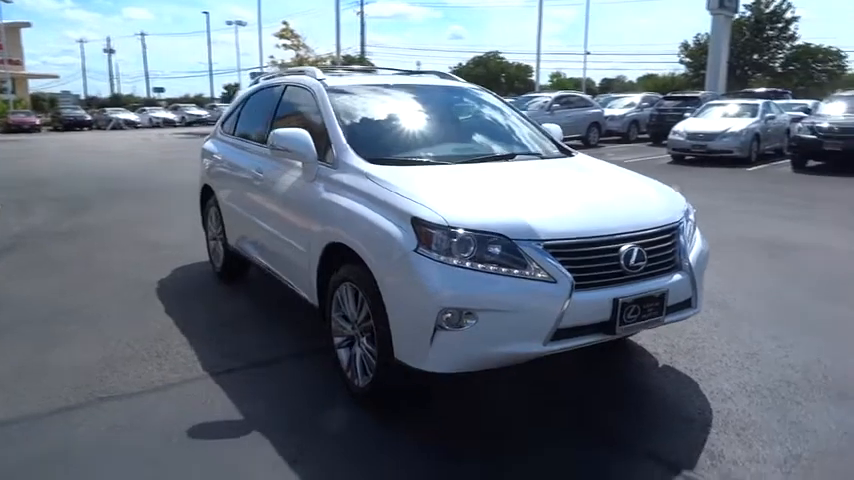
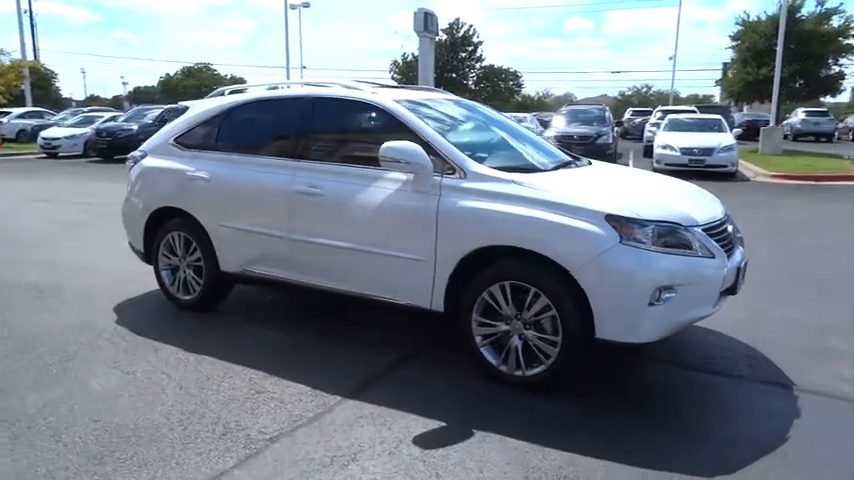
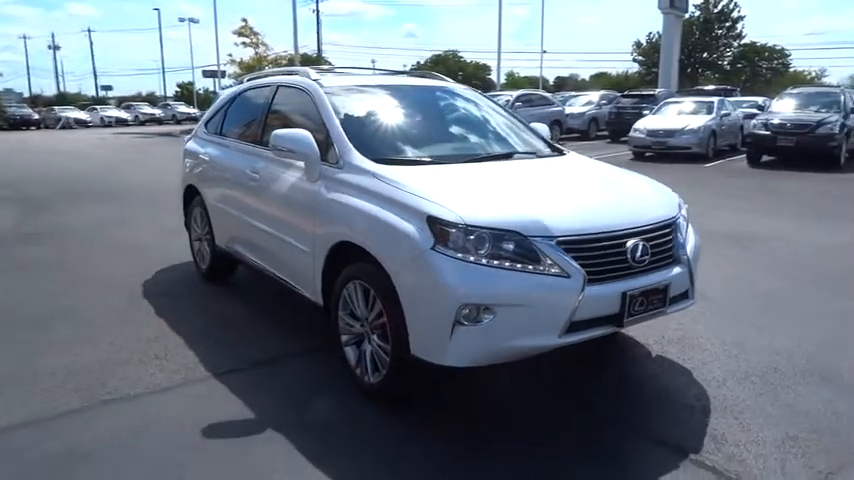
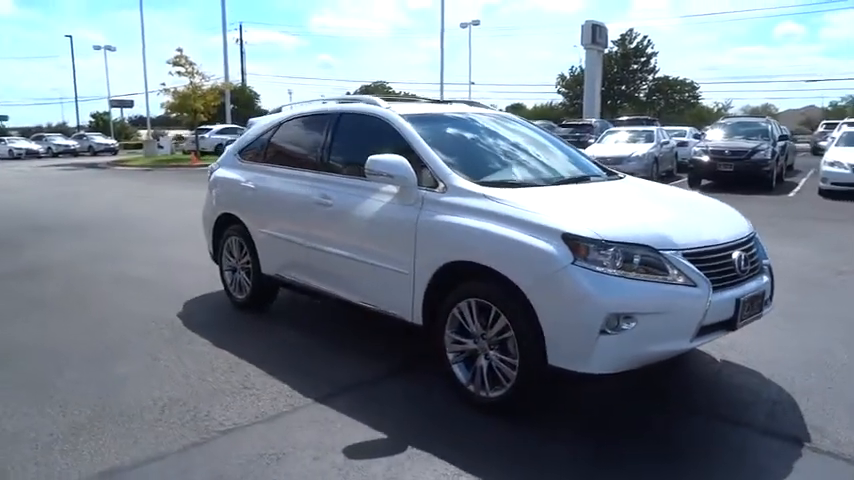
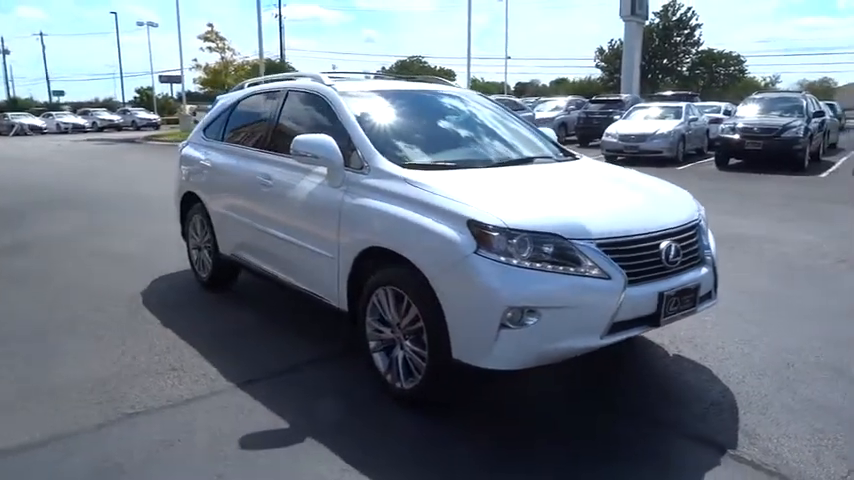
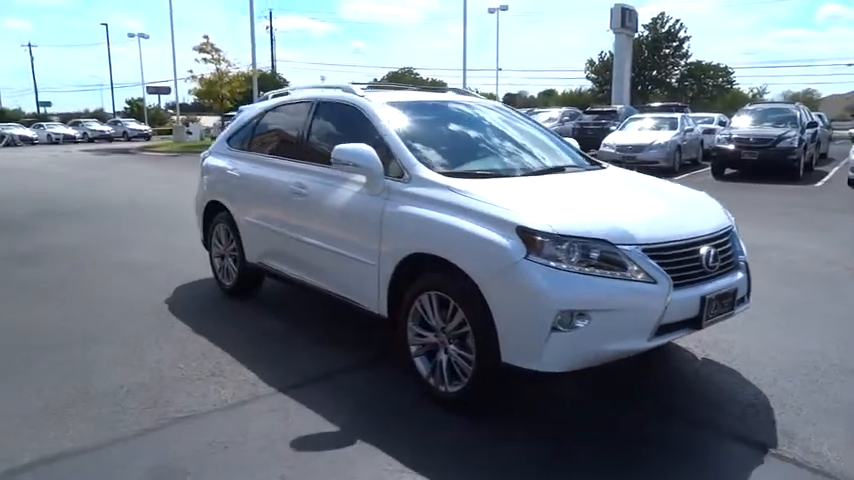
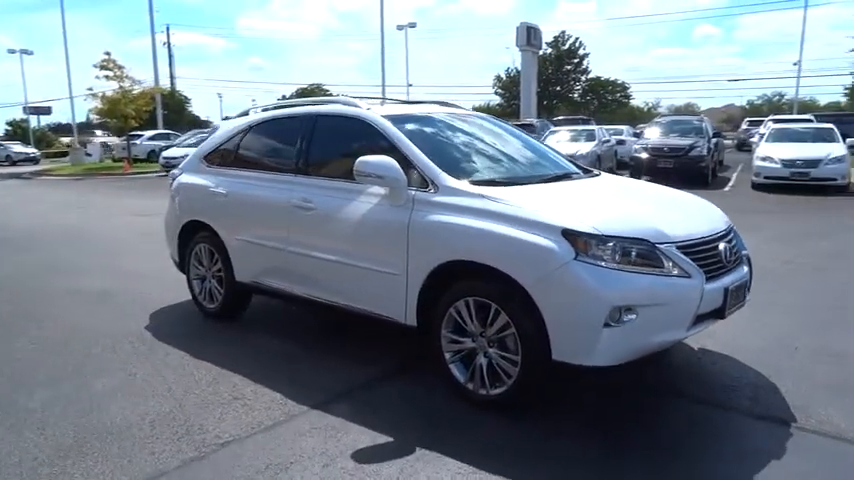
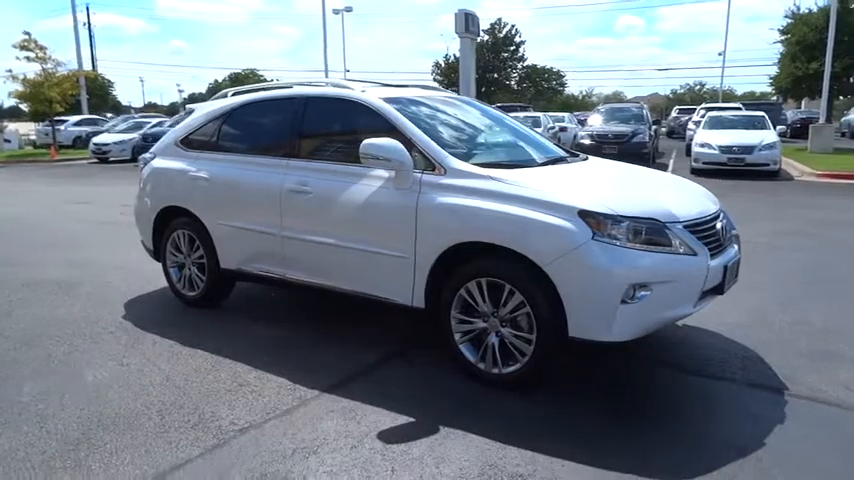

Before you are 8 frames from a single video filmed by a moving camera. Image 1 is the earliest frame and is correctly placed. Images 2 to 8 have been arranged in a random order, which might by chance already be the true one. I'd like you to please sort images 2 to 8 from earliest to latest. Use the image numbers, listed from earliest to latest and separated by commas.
3, 5, 6, 4, 7, 8, 2
